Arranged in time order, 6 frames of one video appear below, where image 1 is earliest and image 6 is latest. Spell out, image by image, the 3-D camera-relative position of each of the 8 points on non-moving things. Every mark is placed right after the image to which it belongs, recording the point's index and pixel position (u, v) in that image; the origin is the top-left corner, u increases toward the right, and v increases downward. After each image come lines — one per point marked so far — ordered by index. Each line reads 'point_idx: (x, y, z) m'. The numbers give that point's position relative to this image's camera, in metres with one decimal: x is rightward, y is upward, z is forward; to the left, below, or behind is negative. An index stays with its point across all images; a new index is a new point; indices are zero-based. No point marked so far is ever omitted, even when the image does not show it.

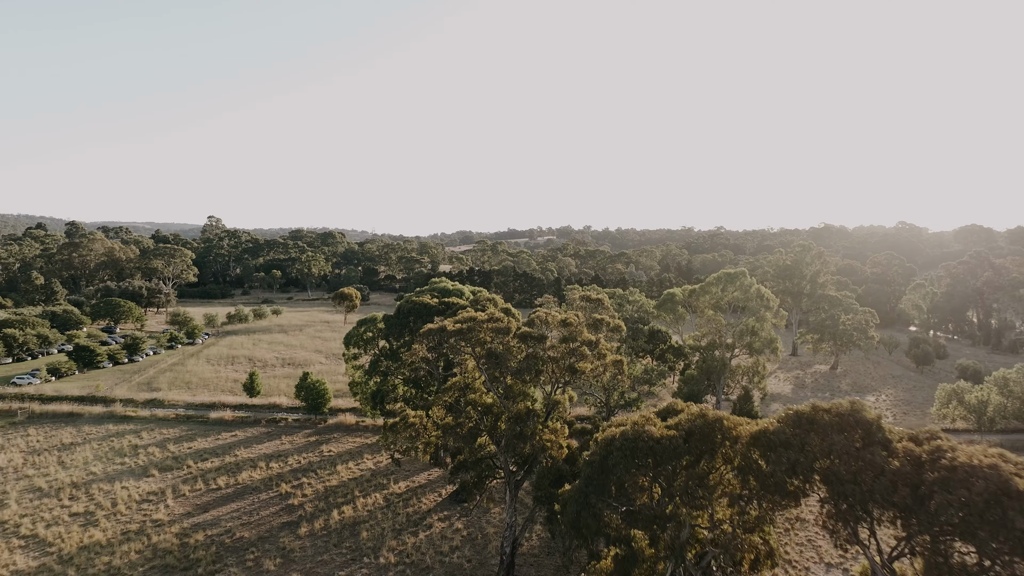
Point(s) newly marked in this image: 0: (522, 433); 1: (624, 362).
0: (+0.2, -2.8, +14.3) m
1: (+2.5, -1.6, +15.8) m
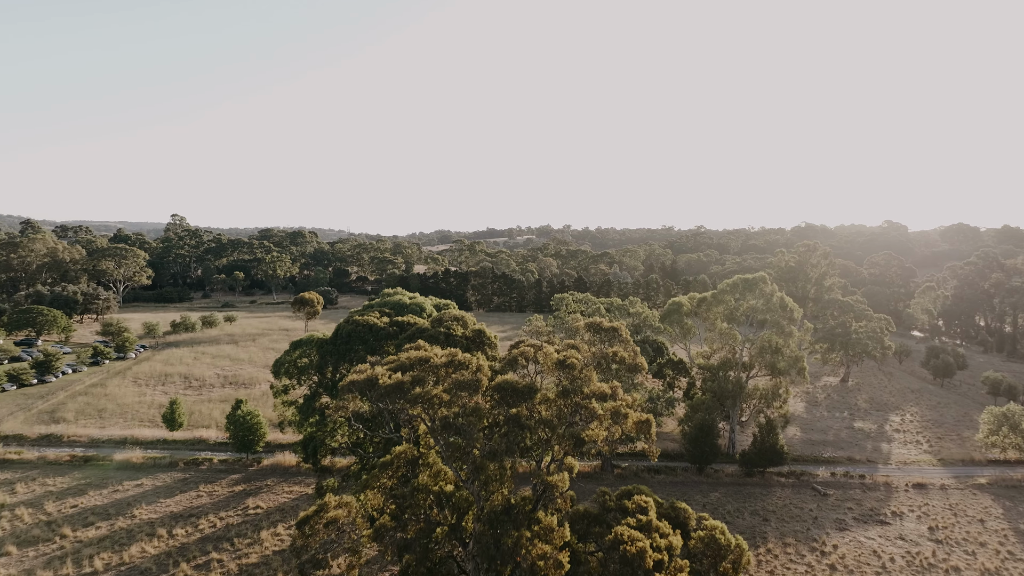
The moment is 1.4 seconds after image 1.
0: (-0.1, -3.2, +9.1) m
1: (+2.1, -1.9, +10.7) m
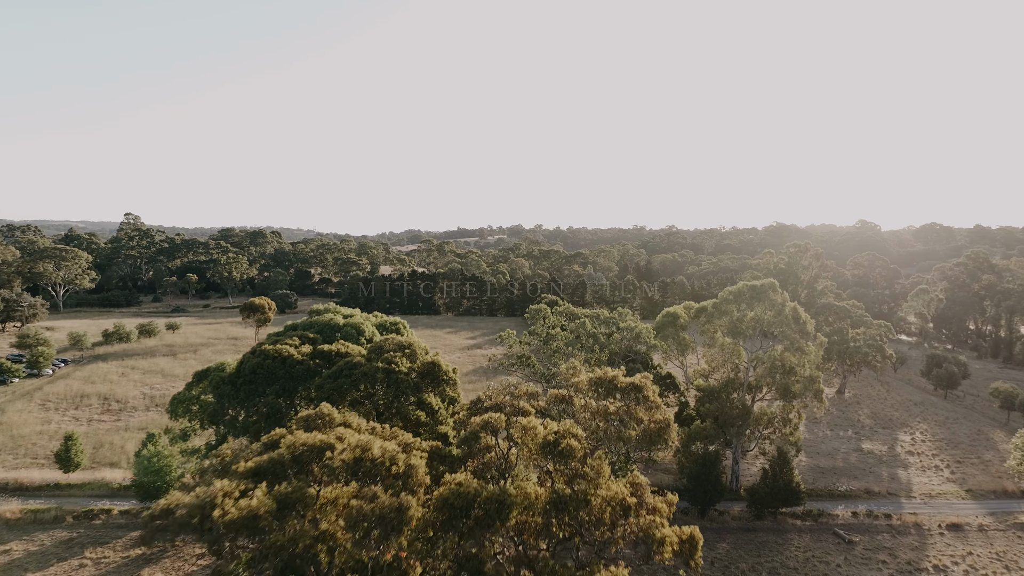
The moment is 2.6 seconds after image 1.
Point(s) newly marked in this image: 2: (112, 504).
0: (-0.4, -3.5, +5.1) m
1: (+1.7, -2.2, +6.7) m
2: (-10.7, -5.8, +19.8) m
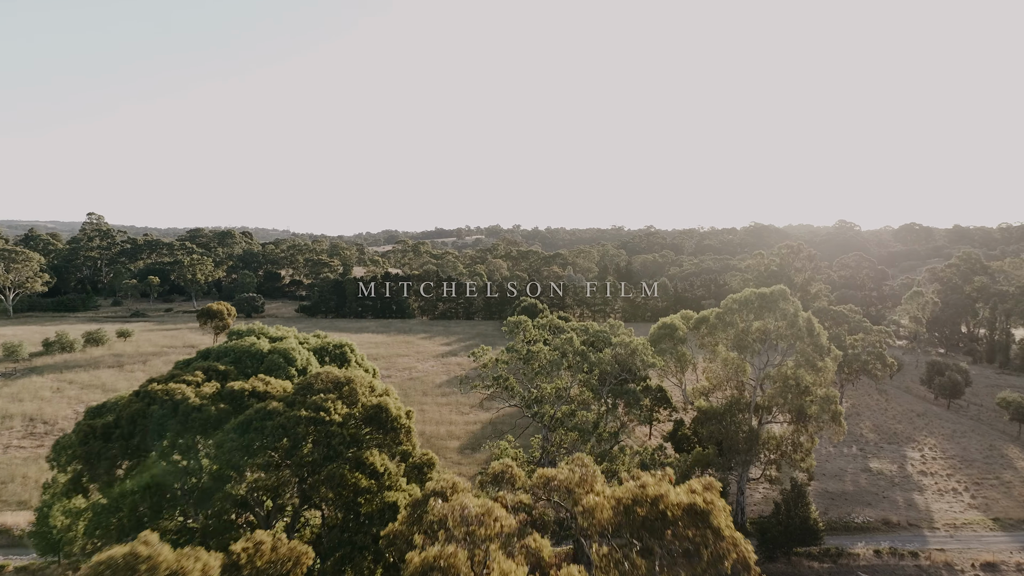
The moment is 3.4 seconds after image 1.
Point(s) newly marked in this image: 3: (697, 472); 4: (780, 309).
0: (-0.6, -3.7, +2.1) m
1: (+1.5, -2.4, +3.9) m
2: (-11.3, -6.0, +16.6) m
3: (+5.0, -5.0, +19.9) m
4: (+7.1, -0.5, +19.4) m
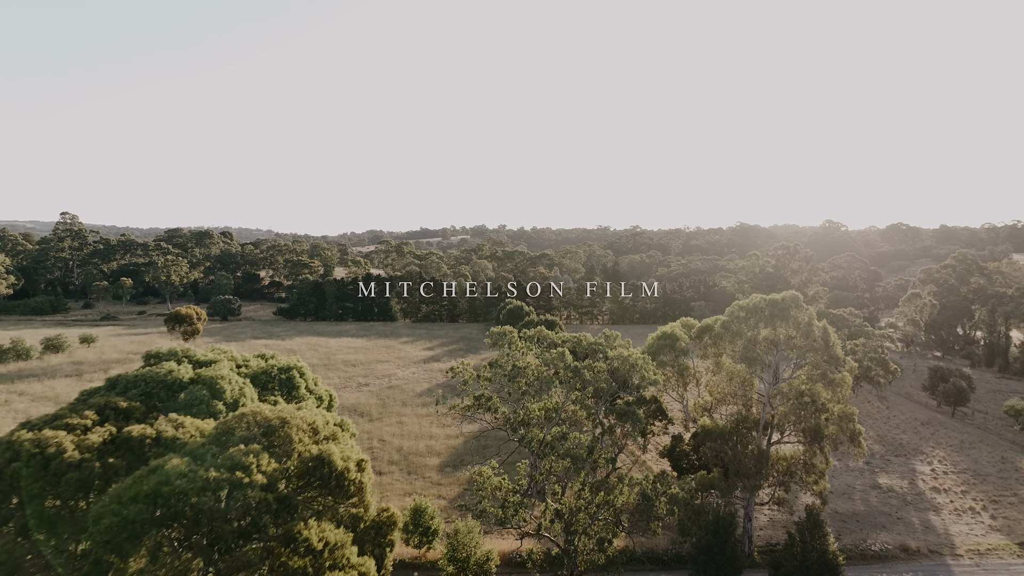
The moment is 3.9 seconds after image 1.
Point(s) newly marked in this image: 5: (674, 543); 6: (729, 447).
0: (-0.6, -3.8, +0.1) m
1: (+1.4, -2.6, +1.8) m
2: (-11.6, -6.2, +14.3) m
3: (+4.6, -5.1, +17.9) m
4: (+6.7, -0.7, +17.5) m
5: (+4.0, -6.5, +18.6) m
6: (+5.3, -4.0, +18.3) m
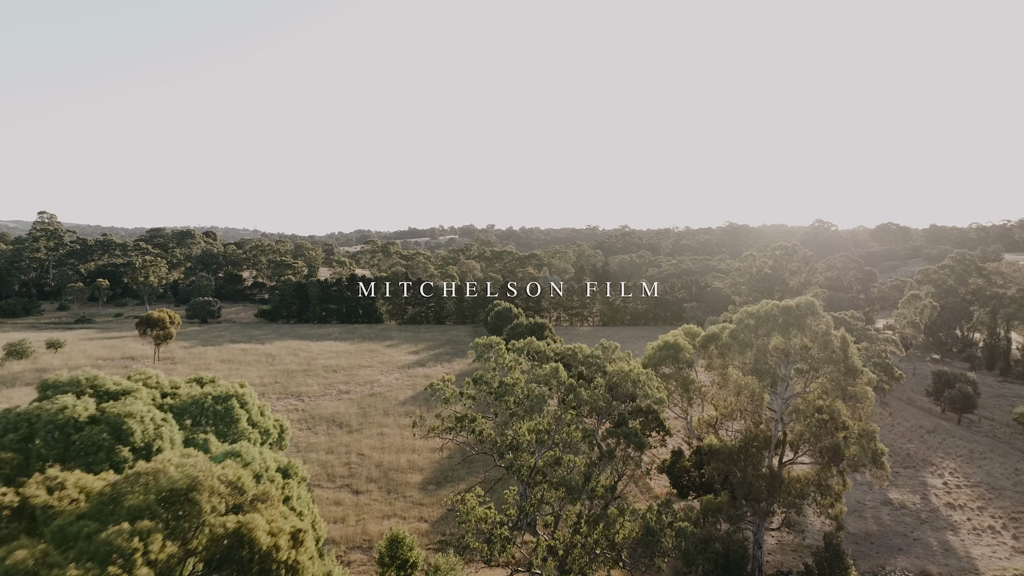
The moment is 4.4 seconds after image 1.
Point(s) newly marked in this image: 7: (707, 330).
0: (-0.6, -4.0, -1.7) m
1: (+1.4, -2.7, +0.1) m
2: (-11.8, -6.3, +12.4) m
3: (+4.3, -5.2, +16.2) m
4: (+6.4, -0.8, +15.9) m
5: (+3.7, -6.6, +16.9) m
6: (+5.1, -4.1, +16.7) m
7: (+4.8, -1.1, +18.1) m
